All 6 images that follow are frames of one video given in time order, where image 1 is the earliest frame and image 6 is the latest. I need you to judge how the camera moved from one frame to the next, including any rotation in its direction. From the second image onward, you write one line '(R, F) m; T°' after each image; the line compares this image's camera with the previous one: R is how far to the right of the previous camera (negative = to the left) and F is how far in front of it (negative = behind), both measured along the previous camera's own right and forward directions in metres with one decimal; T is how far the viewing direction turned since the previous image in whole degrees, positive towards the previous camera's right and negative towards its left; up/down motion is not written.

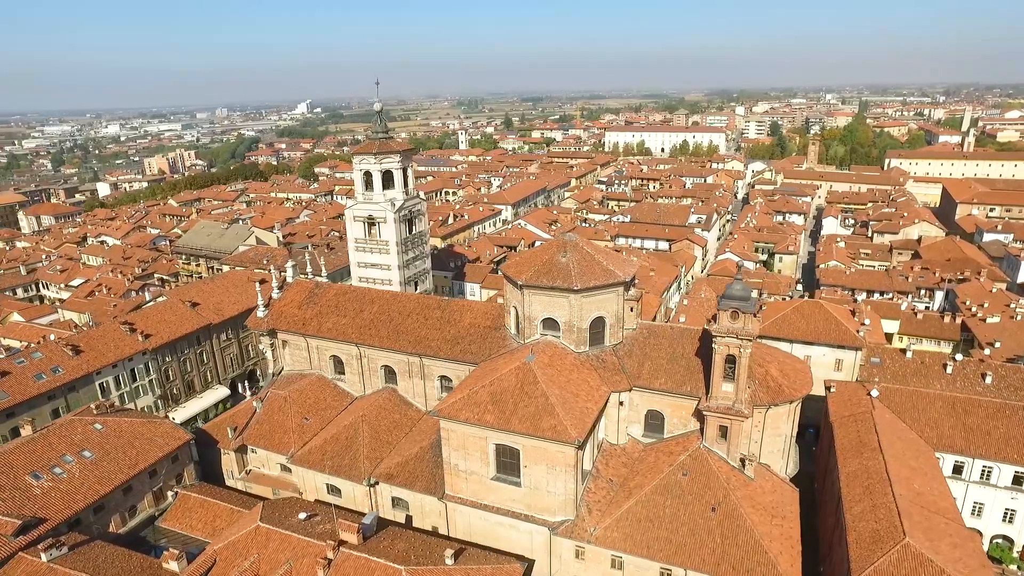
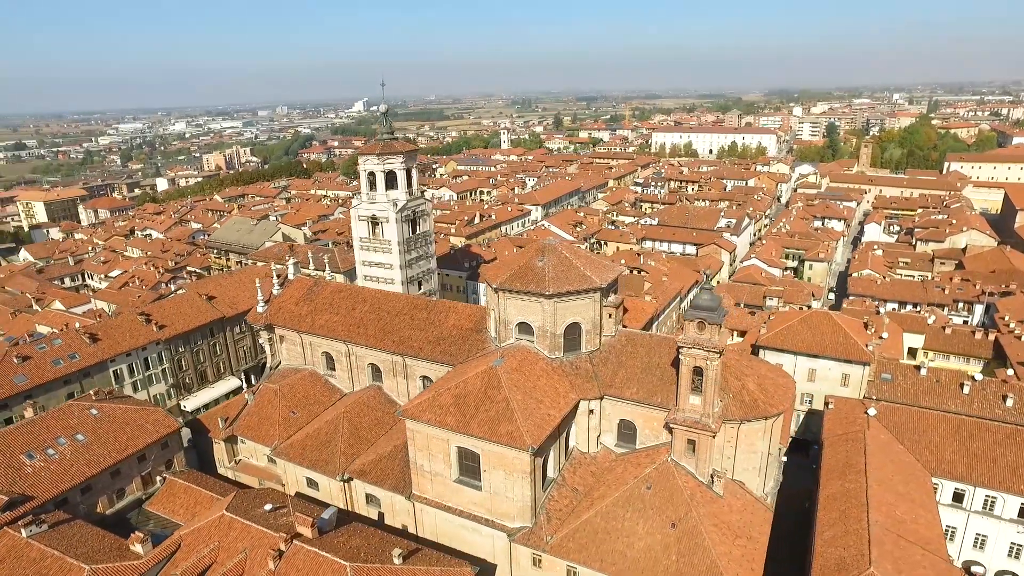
(+3.2, +0.2) m; -5°
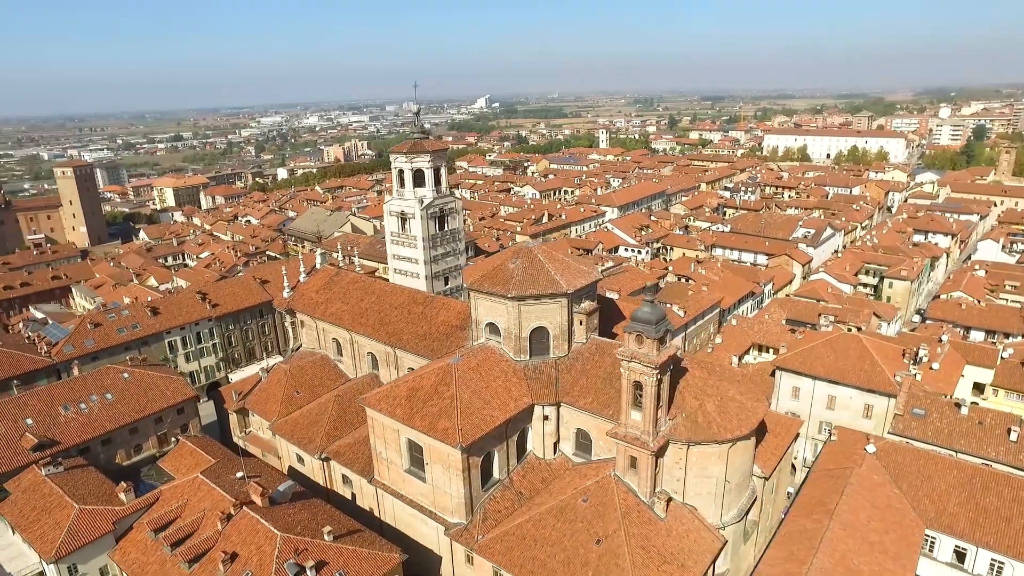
(+5.9, +0.3) m; -11°
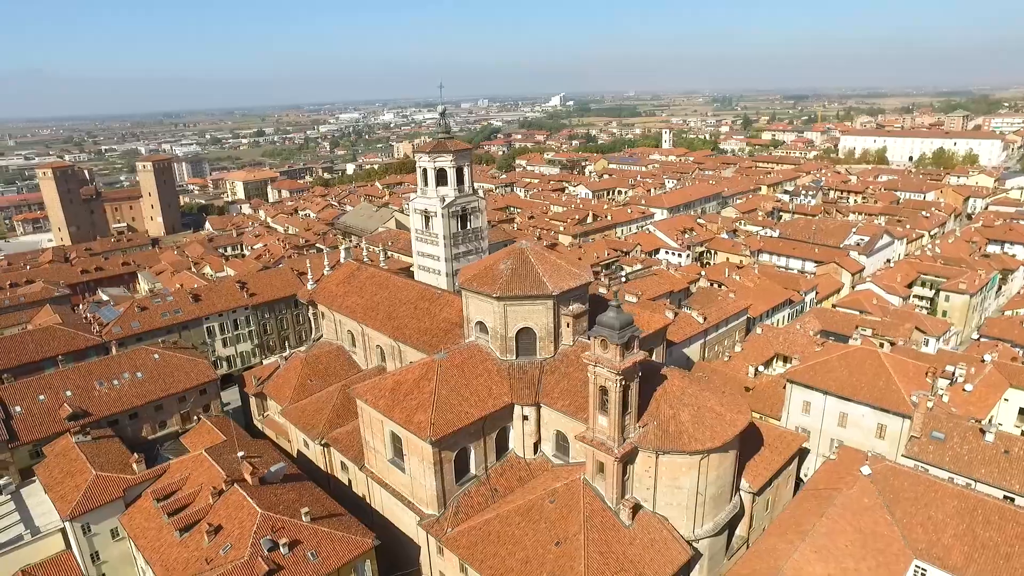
(+3.4, -0.1) m; -7°
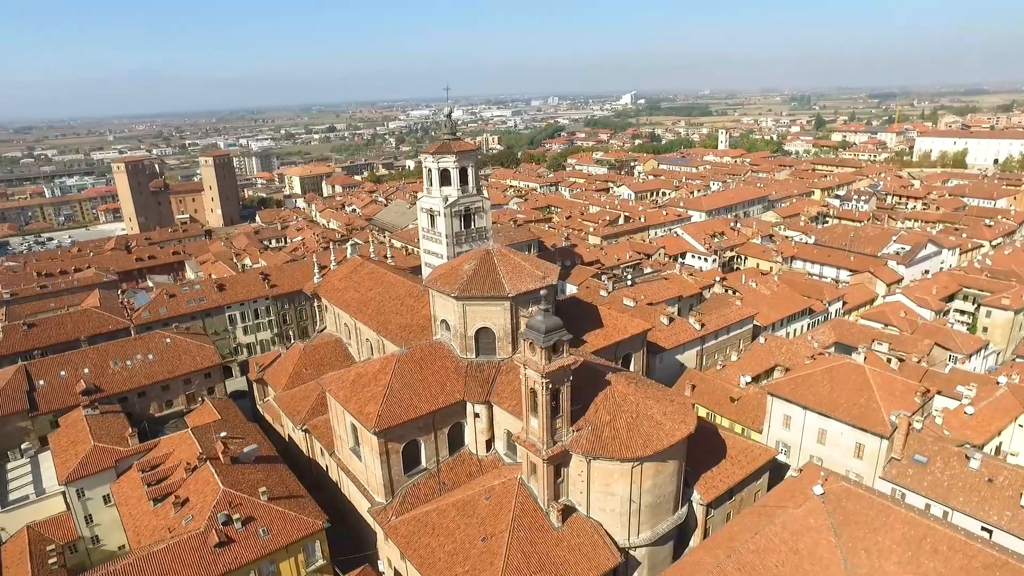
(+4.5, -0.3) m; -6°
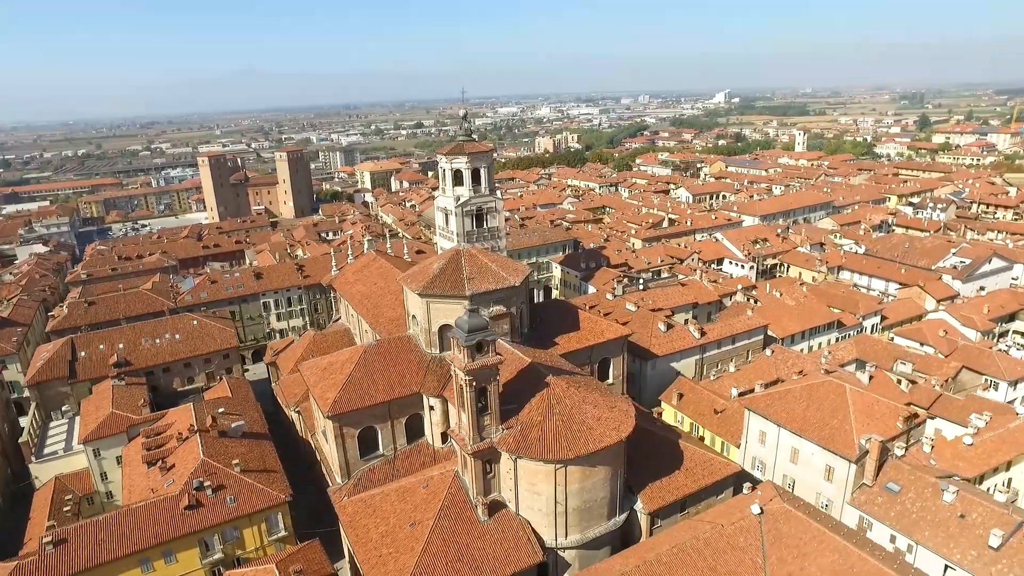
(+5.3, -0.3) m; -8°
